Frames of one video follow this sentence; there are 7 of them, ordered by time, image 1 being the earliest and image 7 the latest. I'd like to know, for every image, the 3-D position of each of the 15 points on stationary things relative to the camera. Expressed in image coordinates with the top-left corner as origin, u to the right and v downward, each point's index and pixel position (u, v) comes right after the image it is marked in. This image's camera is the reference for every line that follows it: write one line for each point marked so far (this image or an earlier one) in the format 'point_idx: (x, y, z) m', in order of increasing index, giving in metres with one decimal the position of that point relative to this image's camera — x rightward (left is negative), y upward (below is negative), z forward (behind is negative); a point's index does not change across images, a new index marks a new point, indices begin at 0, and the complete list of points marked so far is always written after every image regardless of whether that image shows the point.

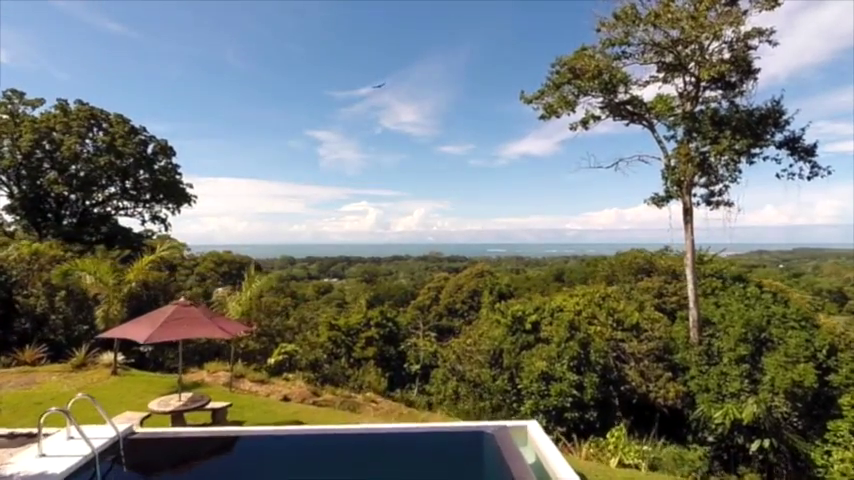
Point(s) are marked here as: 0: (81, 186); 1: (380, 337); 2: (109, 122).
0: (-12.6, +2.0, +17.8) m
1: (-1.6, -3.2, +15.8) m
2: (-12.4, +4.6, +19.1) m
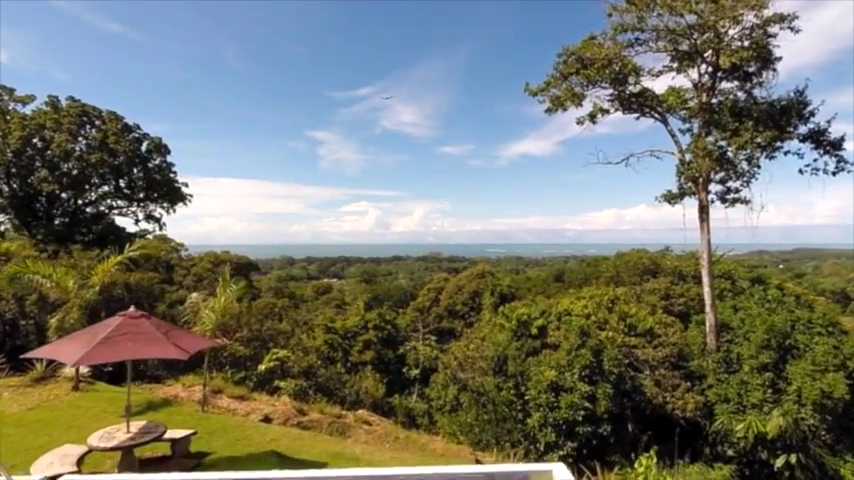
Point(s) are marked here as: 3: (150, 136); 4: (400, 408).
0: (-12.6, +2.0, +17.3) m
1: (-1.6, -3.2, +15.4) m
2: (-12.4, +4.6, +18.6) m
3: (-11.1, +4.2, +19.6) m
4: (-0.6, -4.1, +11.6) m
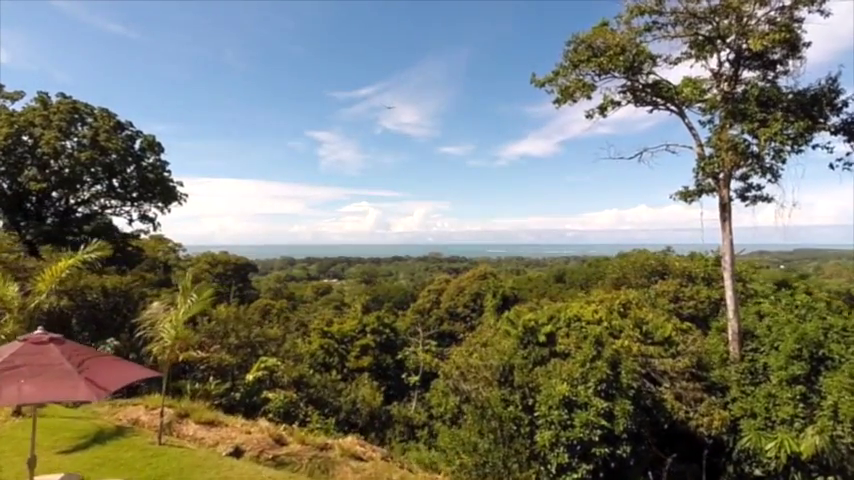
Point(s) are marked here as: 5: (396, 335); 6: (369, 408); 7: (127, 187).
0: (-12.6, +2.0, +16.9) m
1: (-1.6, -3.3, +14.9) m
2: (-12.4, +4.6, +18.2) m
3: (-11.1, +4.1, +19.1) m
4: (-0.6, -4.1, +11.1) m
5: (-1.0, -3.3, +16.3) m
6: (-1.3, -3.7, +10.7) m
7: (-11.9, +2.1, +19.5) m
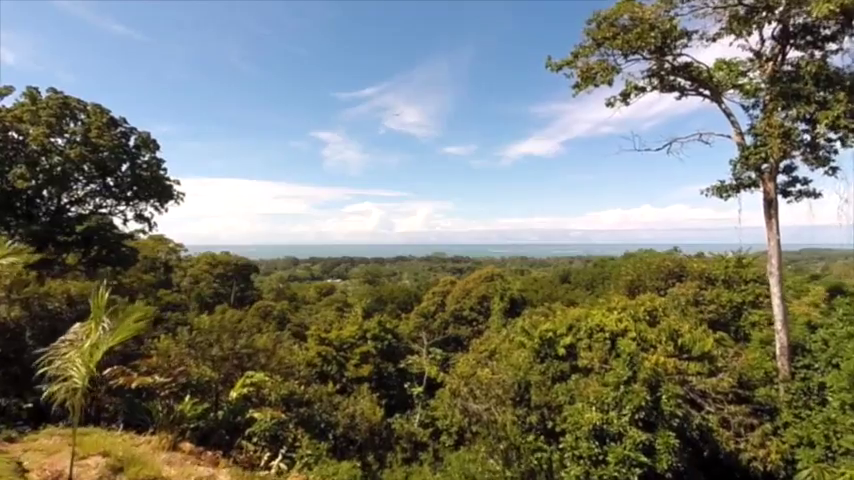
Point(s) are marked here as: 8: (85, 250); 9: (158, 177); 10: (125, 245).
0: (-12.5, +2.0, +16.2) m
1: (-1.5, -3.3, +14.2) m
2: (-12.3, +4.6, +17.5) m
3: (-11.0, +4.1, +18.5) m
4: (-0.5, -4.1, +10.4) m
5: (-0.9, -3.3, +15.5) m
6: (-1.2, -3.7, +10.0) m
7: (-11.8, +2.1, +18.8) m
8: (-12.8, -0.4, +18.3) m
9: (-10.9, +2.5, +19.7) m
10: (-12.0, -0.2, +19.4) m
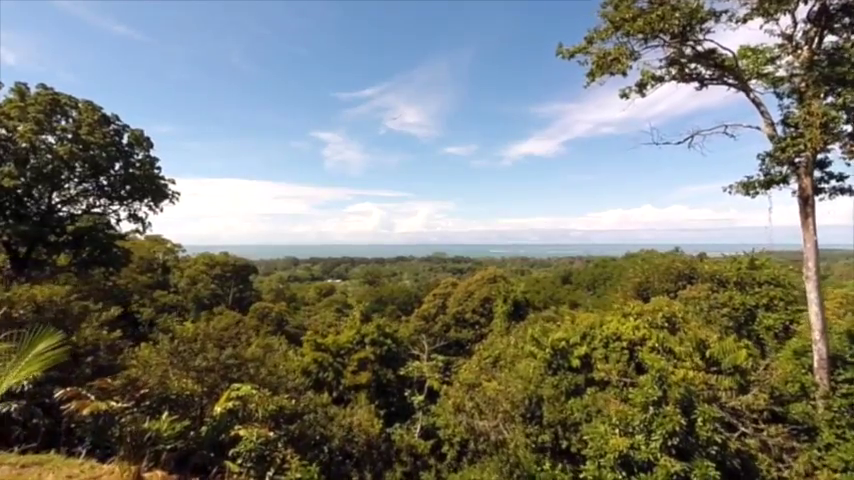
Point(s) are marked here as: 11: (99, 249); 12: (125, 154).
0: (-12.5, +2.0, +15.7) m
1: (-1.4, -3.3, +13.7) m
2: (-12.2, +4.6, +17.0) m
3: (-11.0, +4.1, +18.0) m
4: (-0.5, -4.1, +9.9) m
5: (-0.9, -3.3, +15.0) m
6: (-1.2, -3.8, +9.5) m
7: (-11.8, +2.1, +18.4) m
8: (-12.8, -0.4, +17.8) m
9: (-10.8, +2.5, +19.2) m
10: (-12.0, -0.2, +18.9) m
11: (-12.2, -0.3, +18.1) m
12: (-11.4, +3.2, +18.5) m
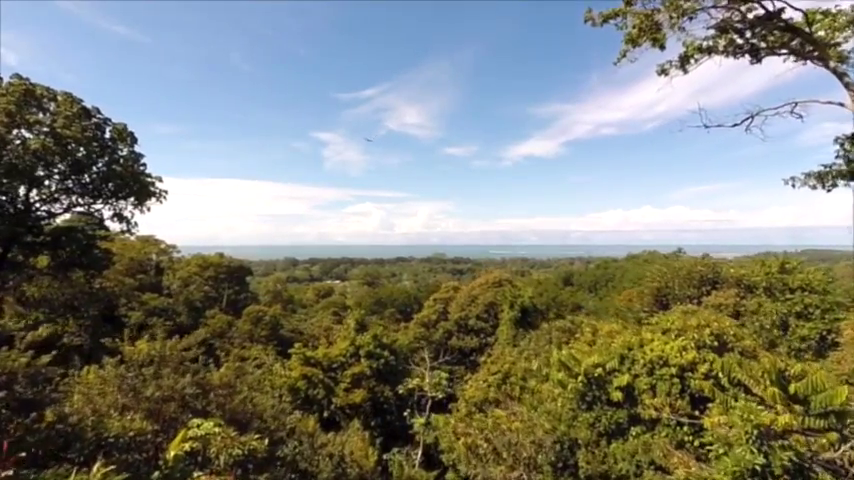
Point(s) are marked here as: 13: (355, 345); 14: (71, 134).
0: (-12.4, +2.0, +14.7) m
1: (-1.4, -3.3, +12.6) m
2: (-12.2, +4.5, +16.0) m
3: (-10.9, +4.1, +16.9) m
4: (-0.5, -4.2, +8.9) m
5: (-0.8, -3.3, +14.0) m
6: (-1.1, -3.8, +8.5) m
7: (-11.7, +2.1, +17.3) m
8: (-12.7, -0.4, +16.7) m
9: (-10.8, +2.5, +18.1) m
10: (-12.0, -0.3, +17.8) m
11: (-12.1, -0.4, +17.1) m
12: (-11.4, +3.2, +17.4) m
13: (-1.9, -2.7, +13.1) m
14: (-11.5, +3.5, +15.8) m
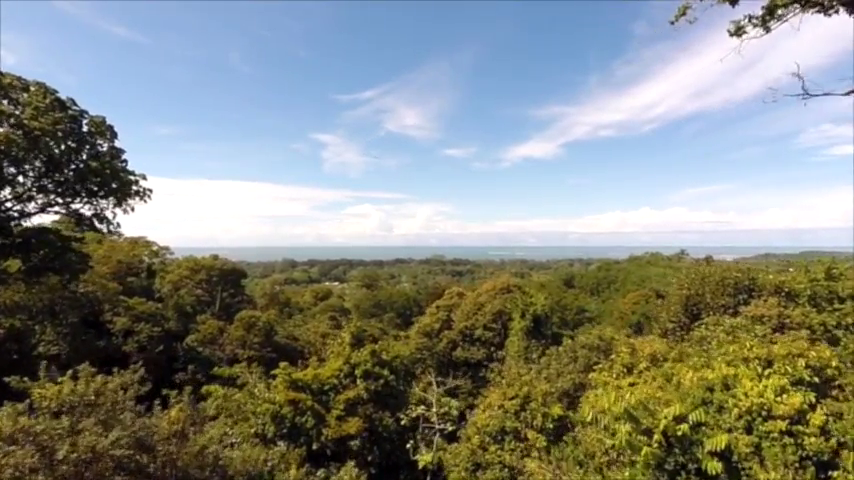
0: (-12.3, +1.9, +13.4) m
1: (-1.3, -3.4, +11.3) m
2: (-12.1, +4.5, +14.7) m
3: (-10.8, +4.0, +15.6) m
4: (-0.4, -4.2, +7.6) m
5: (-0.8, -3.4, +12.7) m
6: (-1.0, -3.8, +7.2) m
7: (-11.6, +2.0, +16.0) m
8: (-12.6, -0.5, +15.4) m
9: (-10.7, +2.4, +16.8) m
10: (-11.9, -0.3, +16.5) m
11: (-12.0, -0.4, +15.8) m
12: (-11.3, +3.1, +16.1) m
13: (-1.8, -2.8, +11.8) m
14: (-11.4, +3.4, +14.5) m
